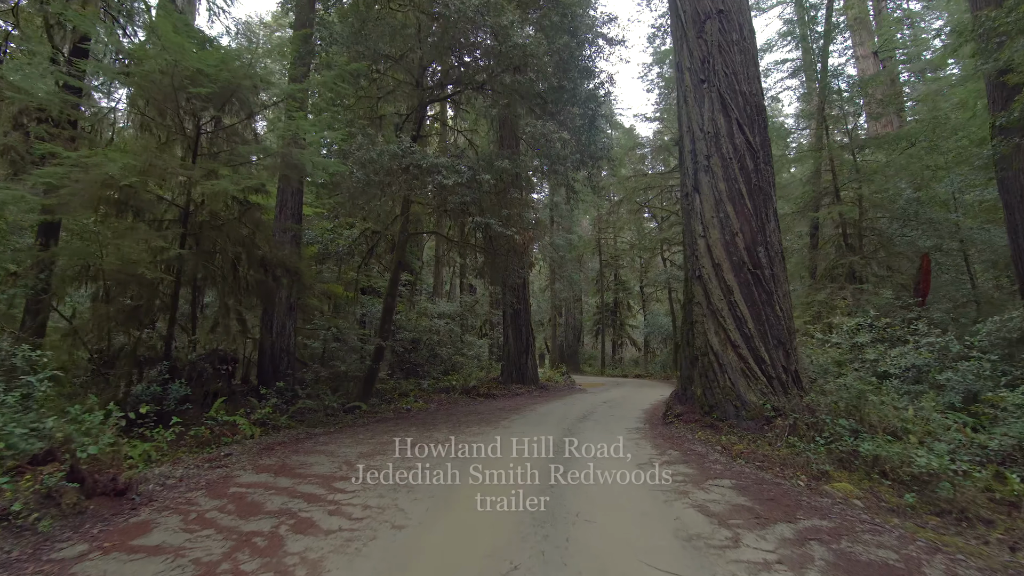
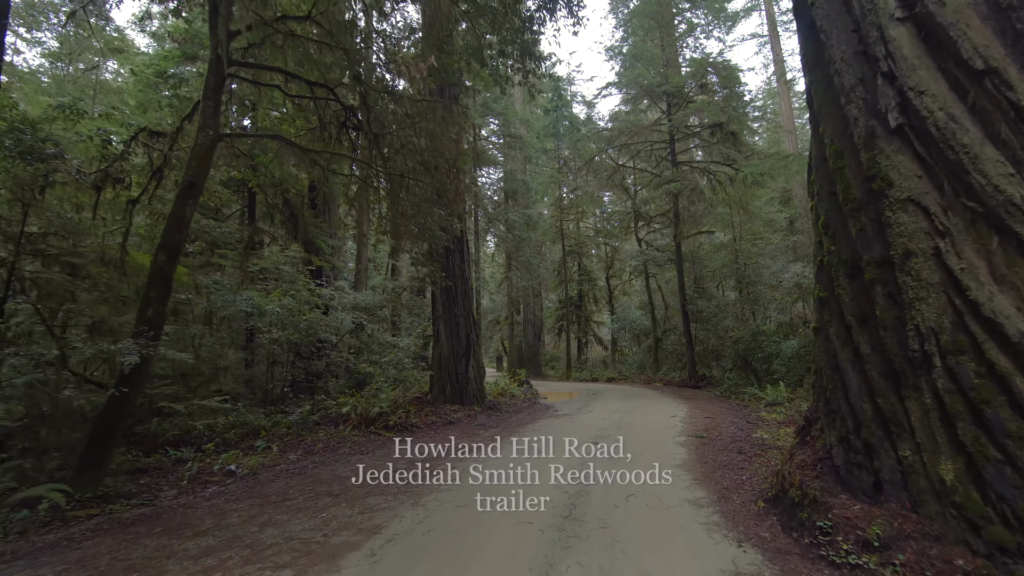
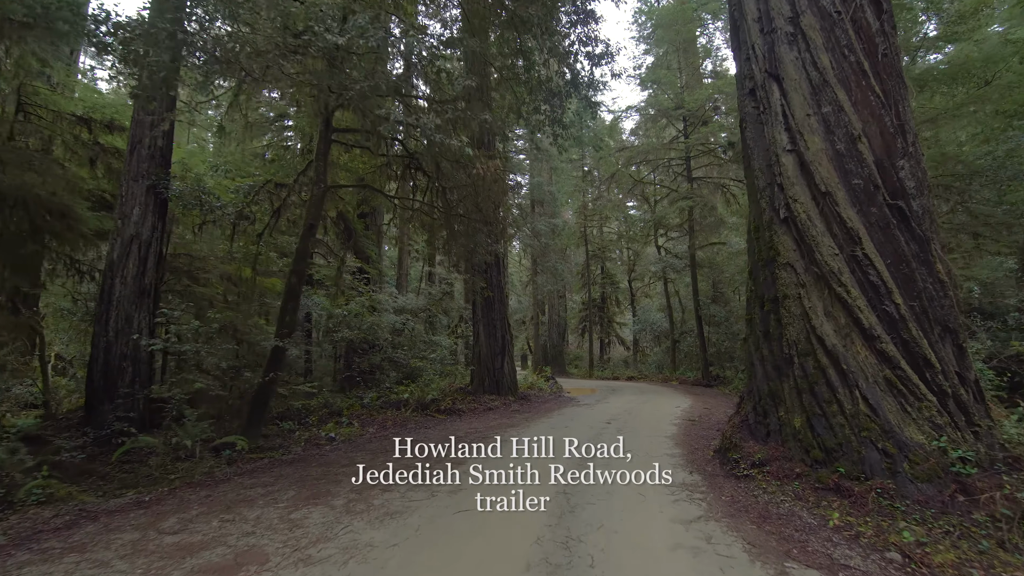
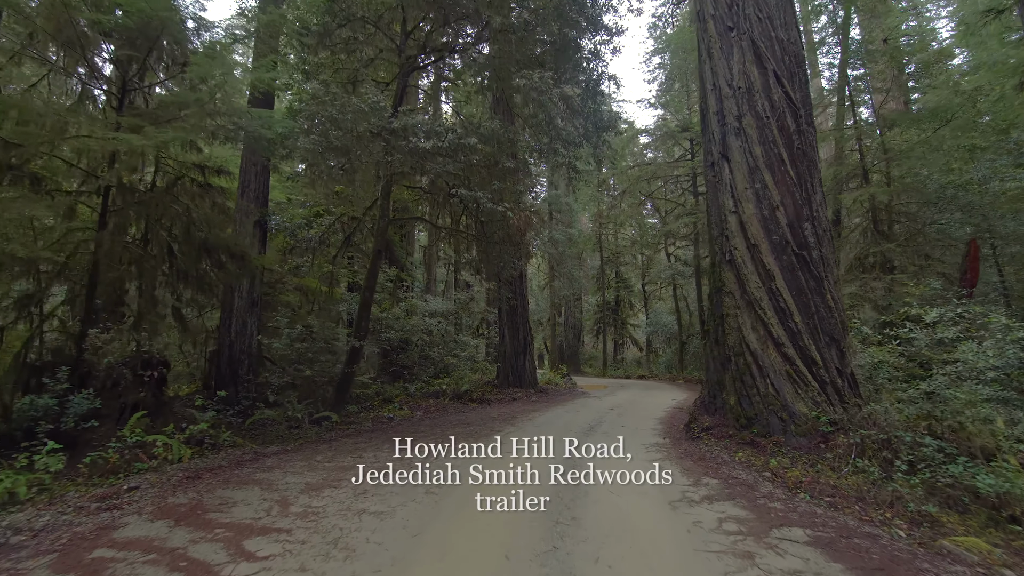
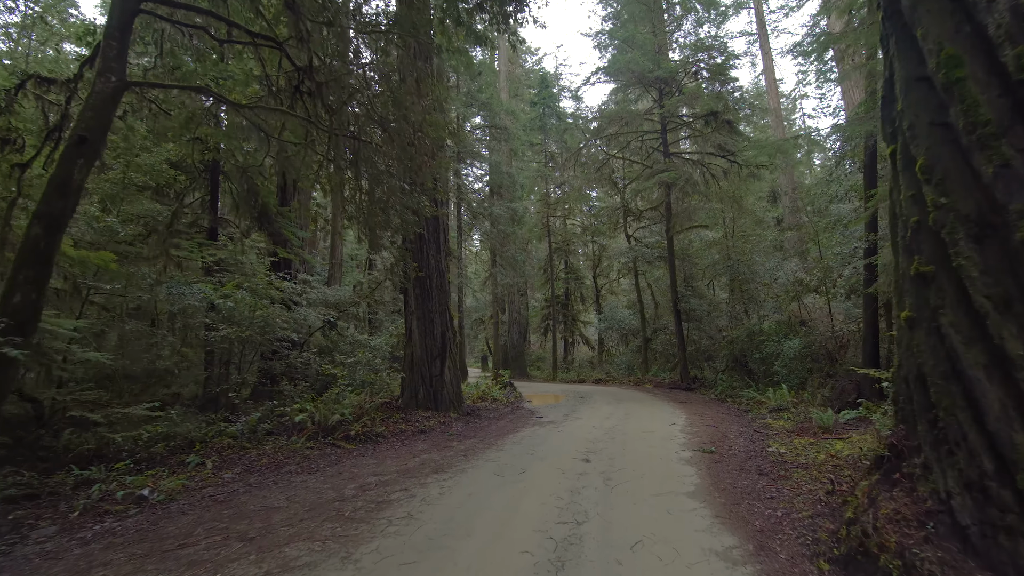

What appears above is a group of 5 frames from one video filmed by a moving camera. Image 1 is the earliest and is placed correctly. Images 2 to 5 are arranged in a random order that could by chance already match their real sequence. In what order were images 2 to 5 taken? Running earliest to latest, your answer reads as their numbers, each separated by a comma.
4, 3, 2, 5
